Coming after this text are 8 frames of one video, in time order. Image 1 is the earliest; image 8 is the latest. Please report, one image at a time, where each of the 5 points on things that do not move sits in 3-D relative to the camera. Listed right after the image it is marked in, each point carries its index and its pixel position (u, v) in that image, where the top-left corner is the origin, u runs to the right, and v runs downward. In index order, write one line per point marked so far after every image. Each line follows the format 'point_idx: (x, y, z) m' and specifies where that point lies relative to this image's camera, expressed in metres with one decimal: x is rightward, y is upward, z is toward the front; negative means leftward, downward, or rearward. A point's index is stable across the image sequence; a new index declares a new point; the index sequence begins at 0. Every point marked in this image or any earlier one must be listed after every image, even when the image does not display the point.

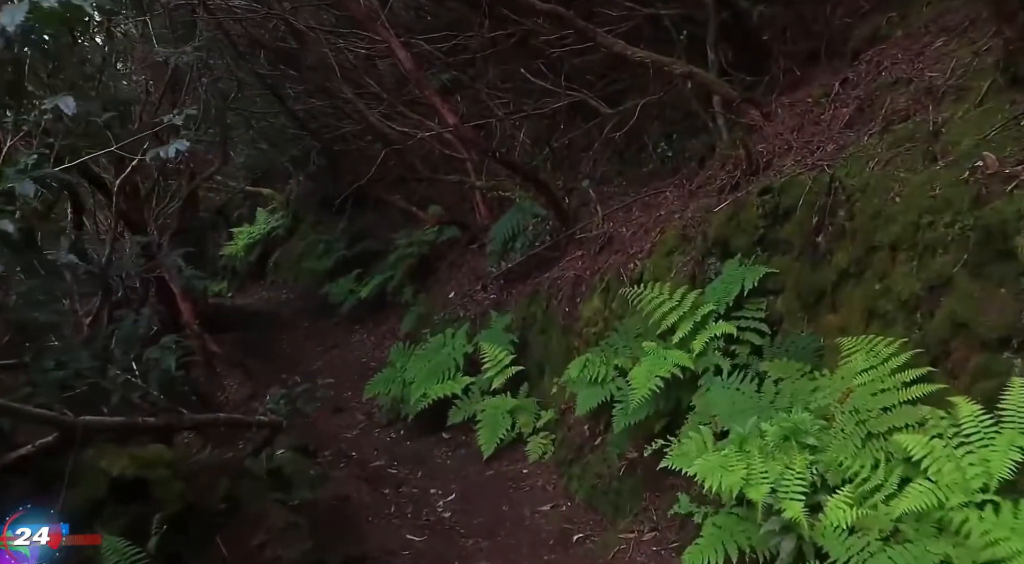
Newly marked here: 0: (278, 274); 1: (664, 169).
0: (-4.8, +0.2, +18.0) m
1: (+1.6, +1.2, +8.8) m
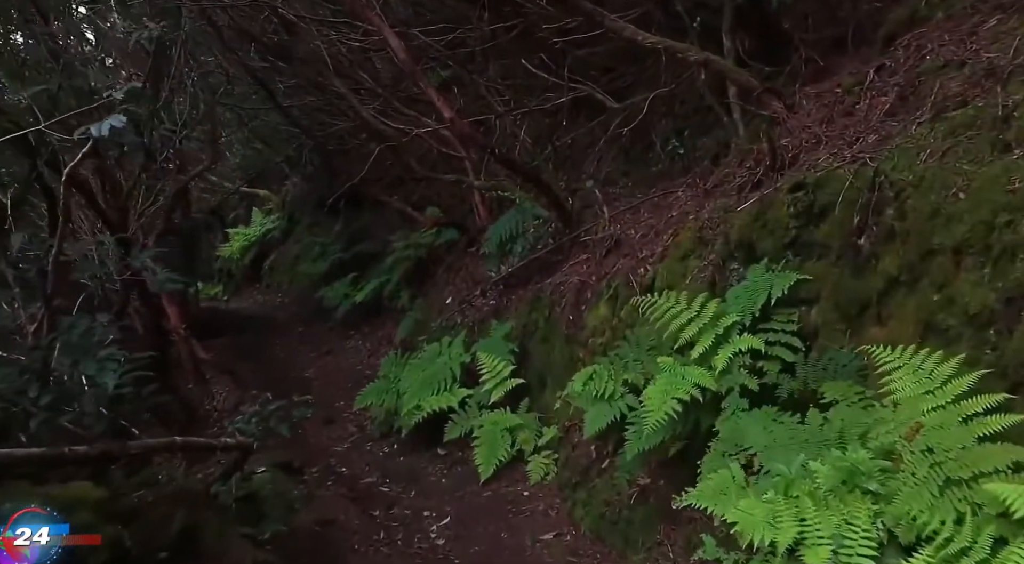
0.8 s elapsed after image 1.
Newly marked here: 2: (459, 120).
0: (-4.8, +0.1, +17.6) m
1: (+1.6, +1.1, +8.4) m
2: (-0.5, +1.6, +8.4) m
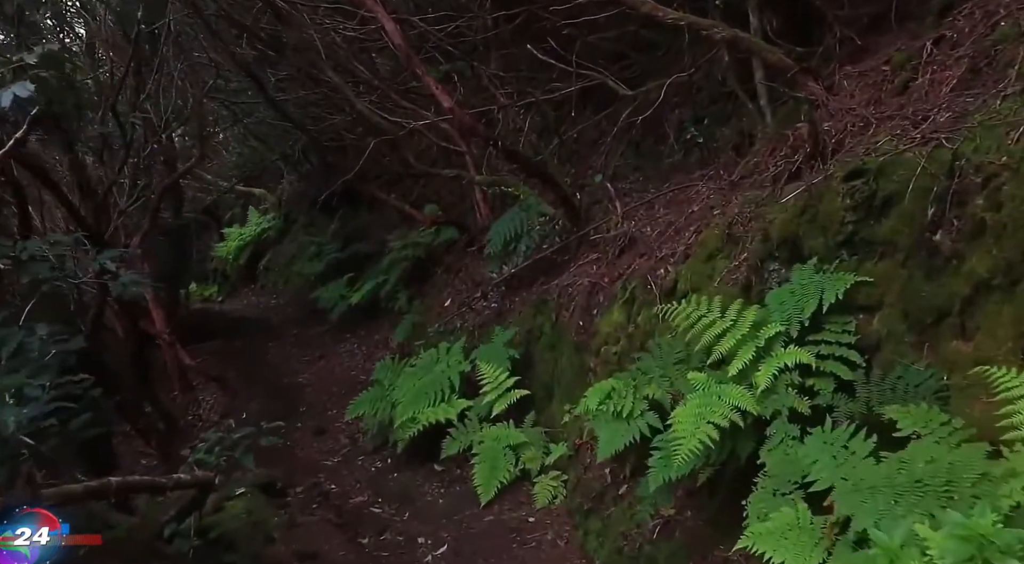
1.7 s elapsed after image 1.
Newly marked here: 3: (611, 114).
0: (-4.8, +0.1, +17.0) m
1: (+1.6, +1.1, +7.8) m
2: (-0.5, +1.6, +7.8) m
3: (+1.1, +1.8, +9.5) m
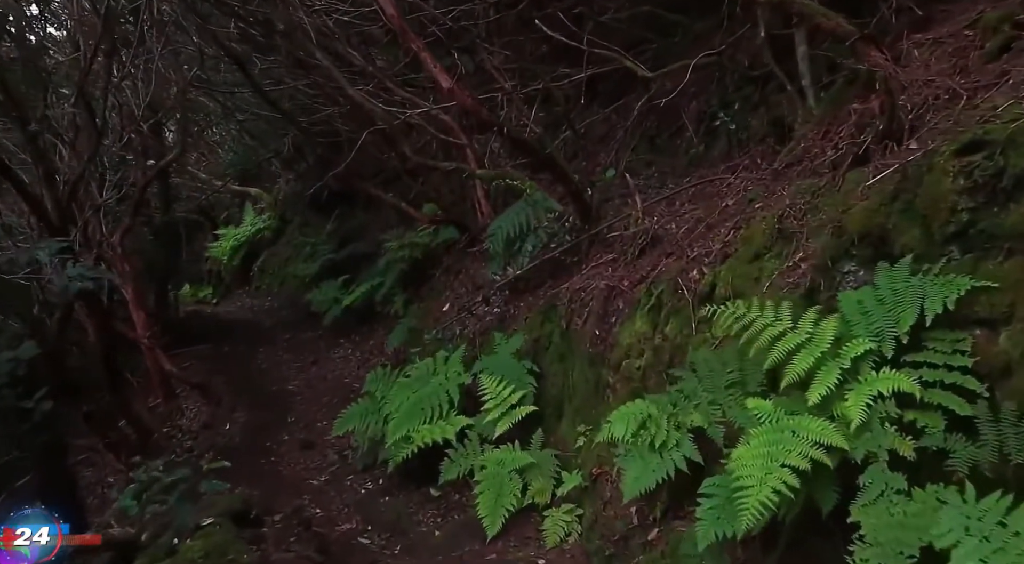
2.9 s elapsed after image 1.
0: (-4.7, +0.1, +16.3) m
1: (+1.7, +1.1, +7.1) m
2: (-0.4, +1.5, +7.1) m
3: (+1.1, +1.8, +8.8) m
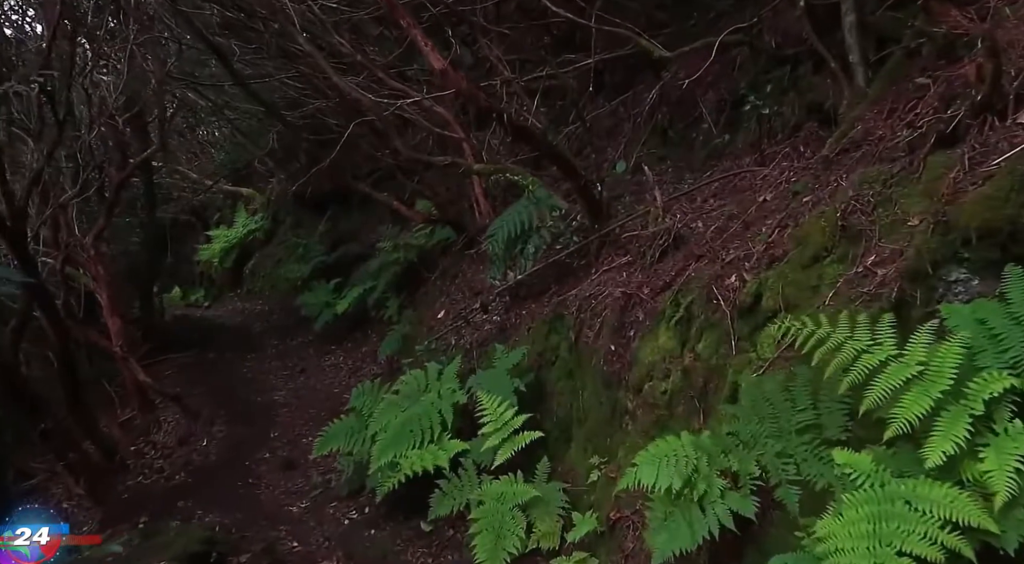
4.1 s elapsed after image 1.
0: (-4.7, 0.0, +15.7) m
1: (+1.7, +1.0, +6.5) m
2: (-0.4, +1.5, +6.5) m
3: (+1.1, +1.7, +8.1) m
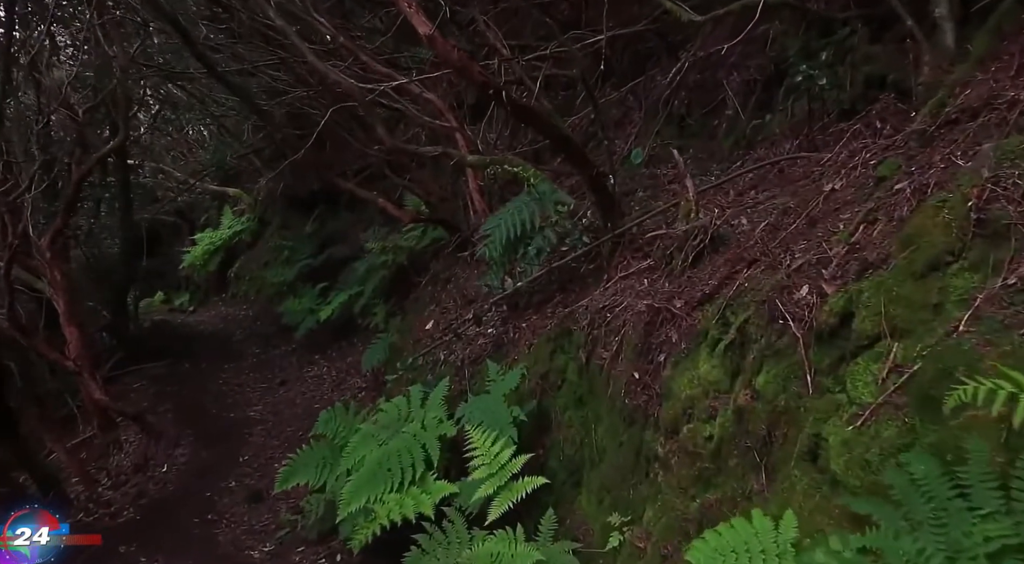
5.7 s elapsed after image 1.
0: (-4.8, -0.1, +14.8) m
1: (+1.7, +1.0, +5.6) m
2: (-0.4, +1.5, +5.6) m
3: (+1.1, +1.7, +7.2) m
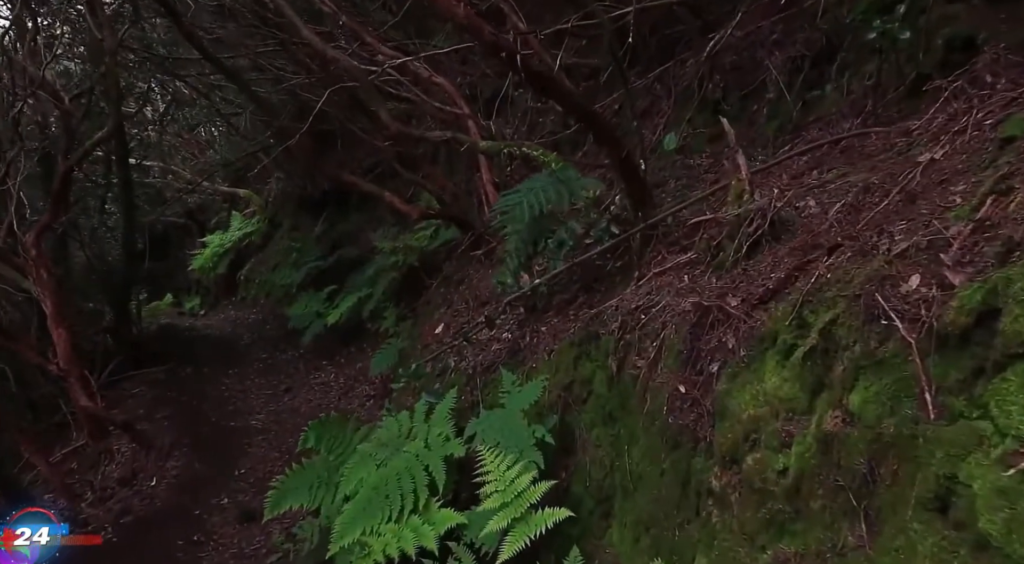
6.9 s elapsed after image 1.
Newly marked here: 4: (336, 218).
0: (-4.5, -0.1, +14.2) m
1: (+1.8, +1.0, +4.9) m
2: (-0.3, +1.5, +5.0) m
3: (+1.2, +1.7, +6.6) m
4: (-2.7, +1.0, +12.9) m
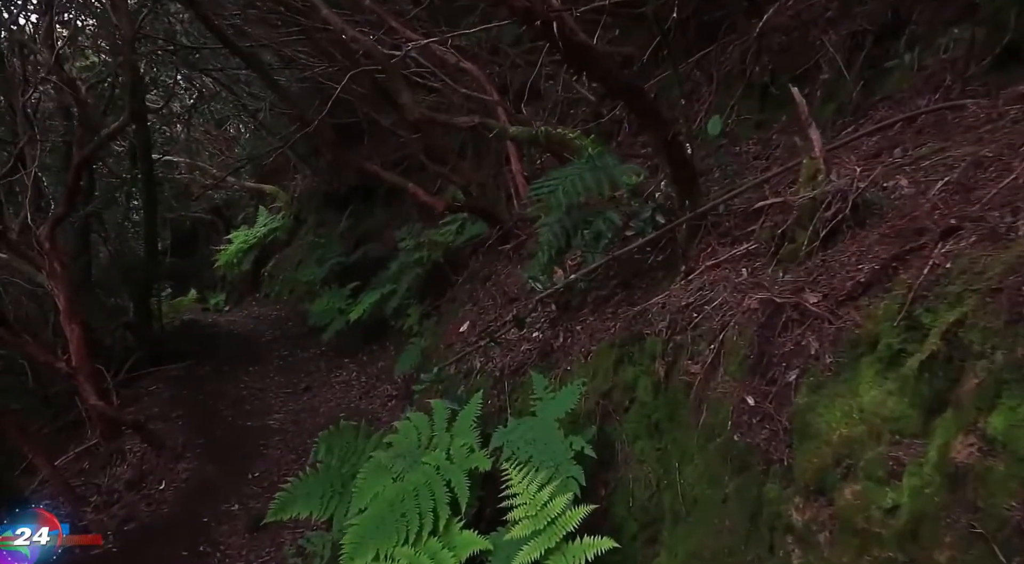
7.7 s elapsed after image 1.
0: (-4.0, -0.1, +13.9) m
1: (+1.9, +1.0, +4.4) m
2: (-0.1, +1.5, +4.6) m
3: (+1.5, +1.7, +6.1) m
4: (-2.3, +1.1, +12.5) m
